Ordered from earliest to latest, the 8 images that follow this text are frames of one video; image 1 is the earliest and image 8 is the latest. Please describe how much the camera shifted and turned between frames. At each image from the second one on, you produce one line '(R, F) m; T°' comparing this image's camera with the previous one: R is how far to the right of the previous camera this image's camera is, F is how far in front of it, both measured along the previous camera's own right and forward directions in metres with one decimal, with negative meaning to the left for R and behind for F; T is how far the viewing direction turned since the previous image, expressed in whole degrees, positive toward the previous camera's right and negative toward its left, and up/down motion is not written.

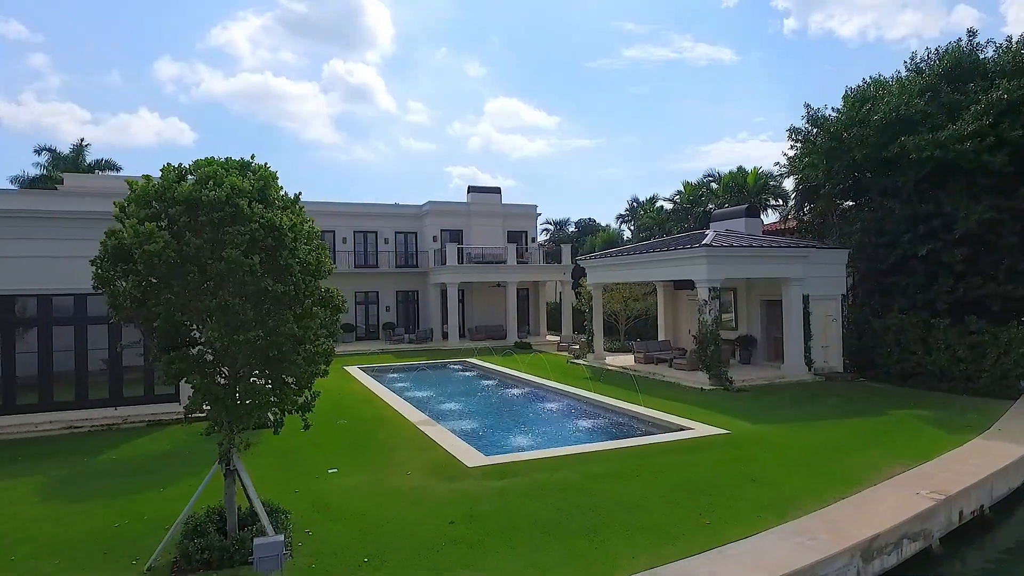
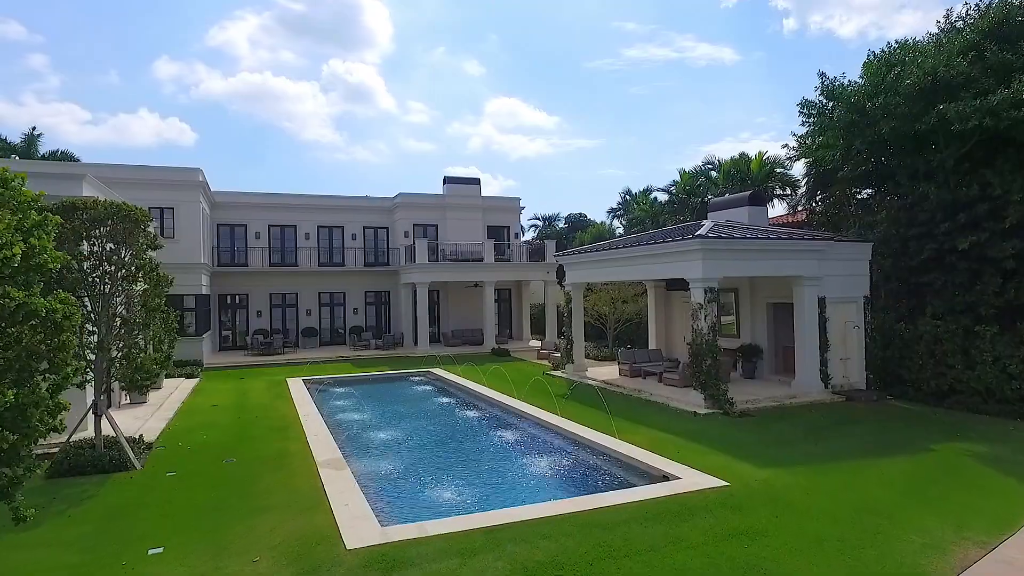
(+1.0, +2.9) m; 0°
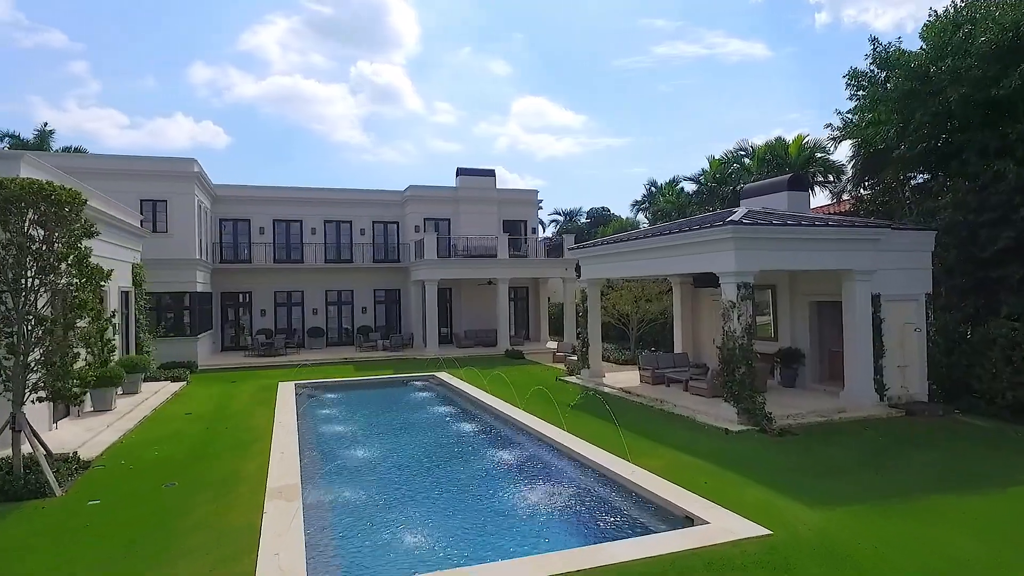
(+0.5, +1.7) m; -3°
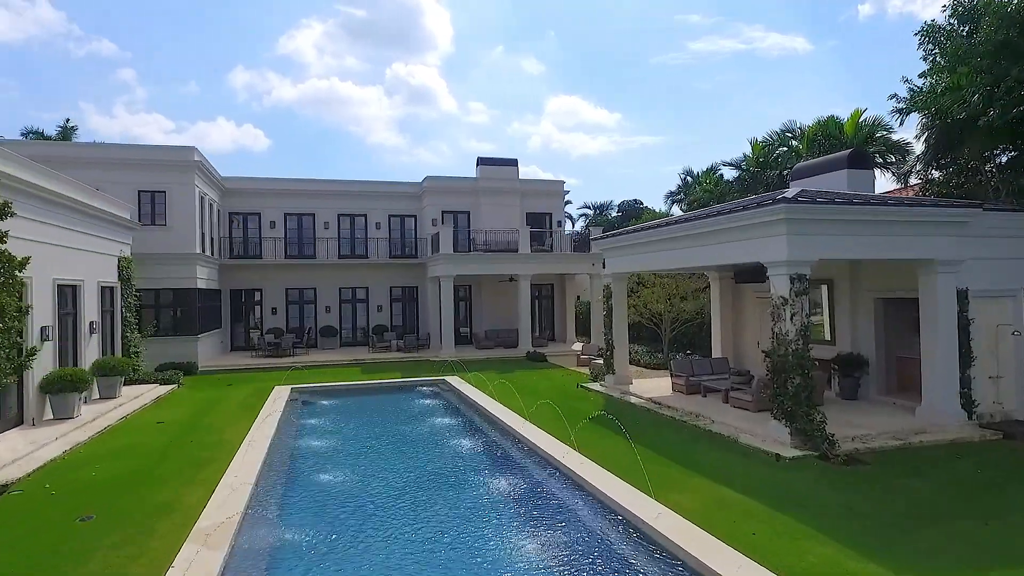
(+0.5, +1.8) m; -3°
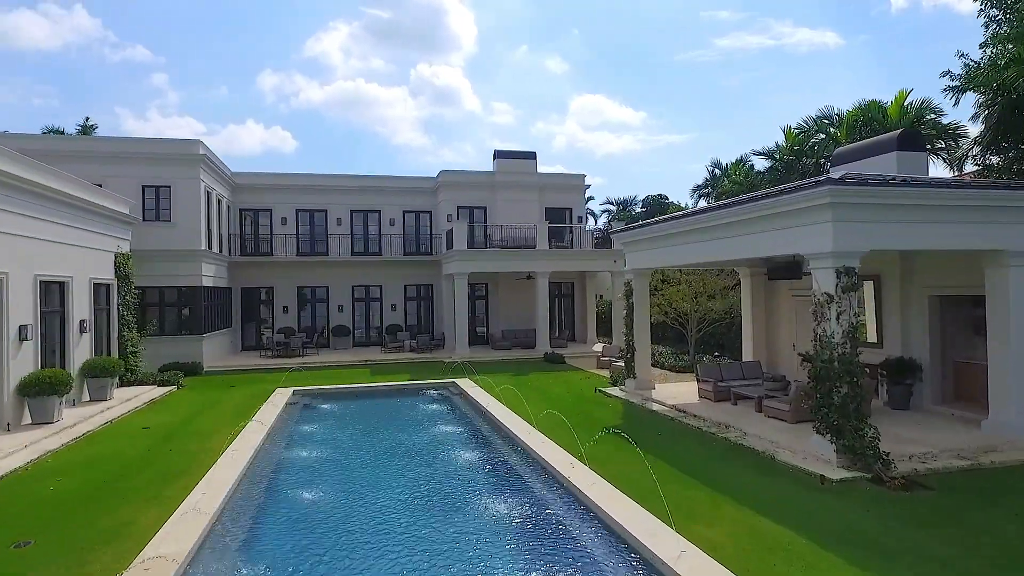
(+0.3, +1.1) m; -2°
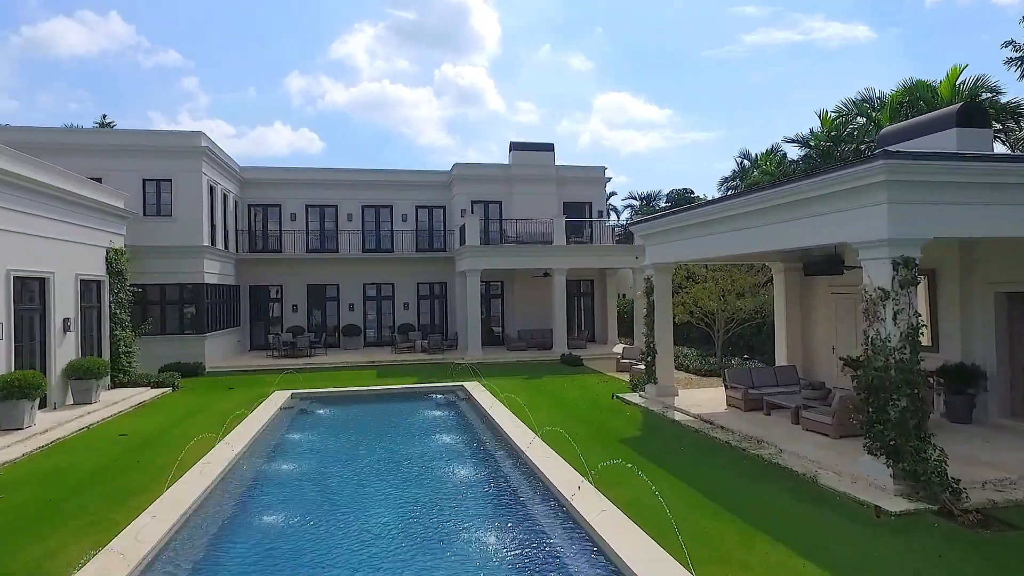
(+0.3, +1.1) m; -2°
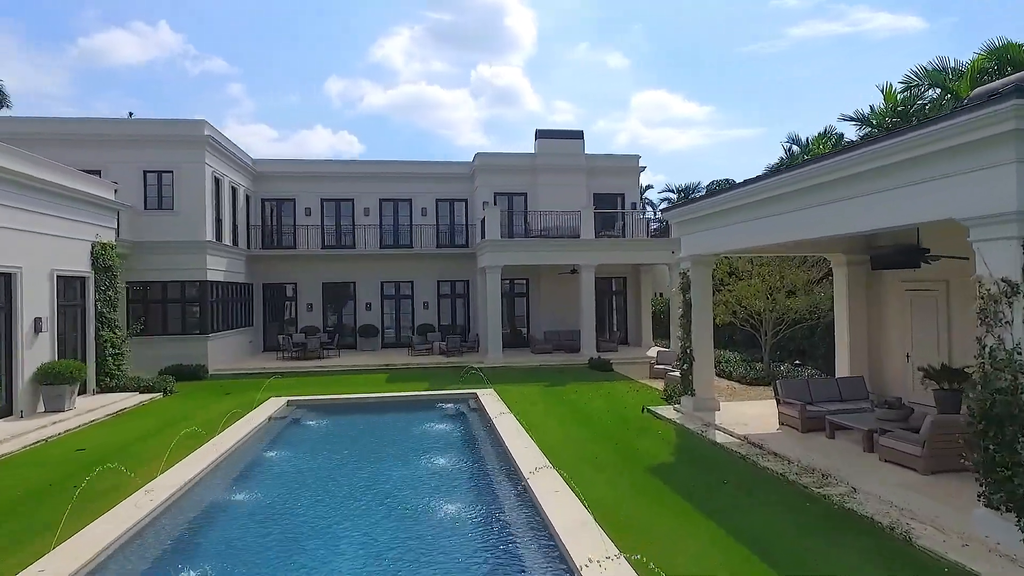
(+0.4, +1.6) m; -3°
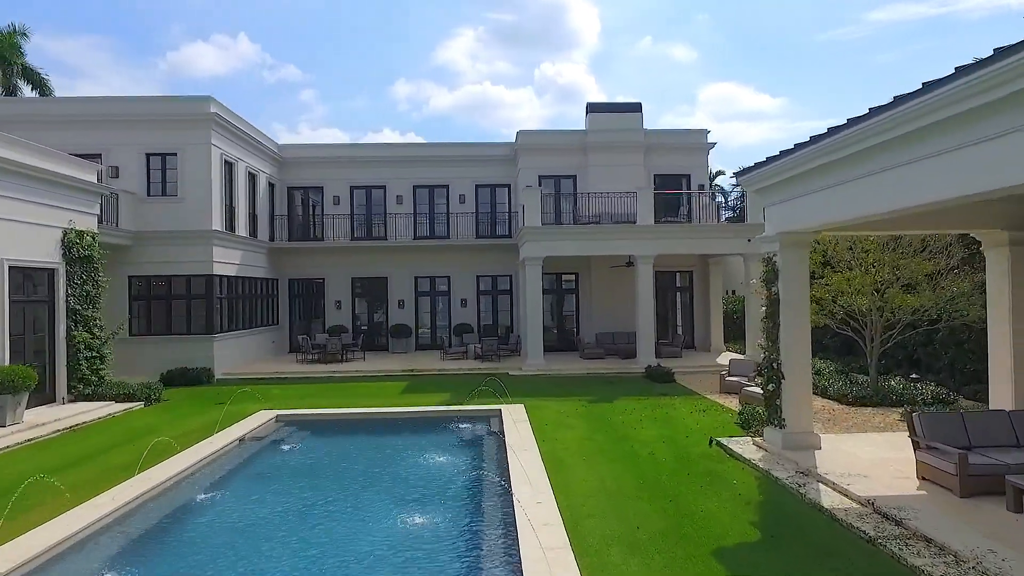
(+0.6, +2.7) m; -6°
